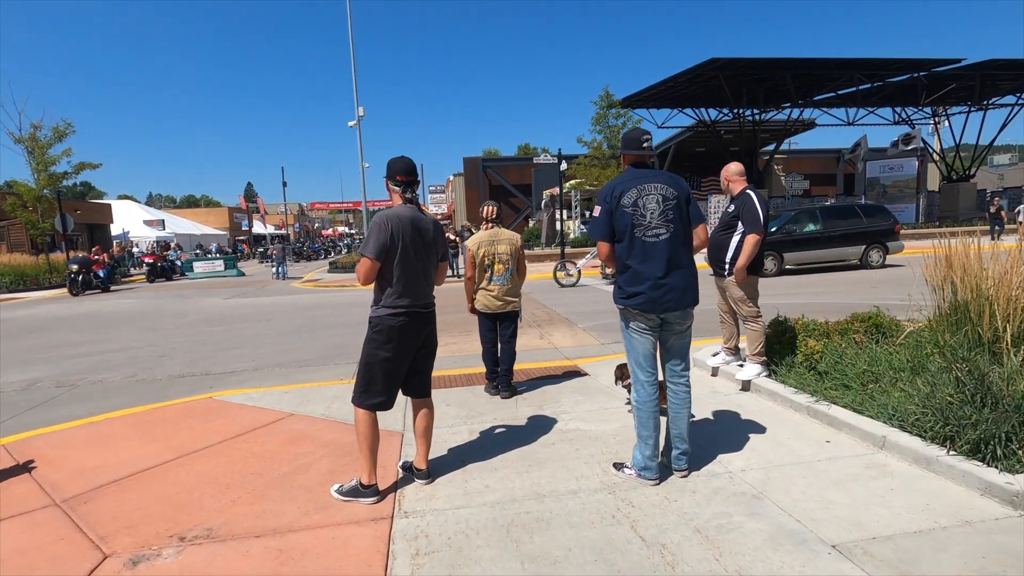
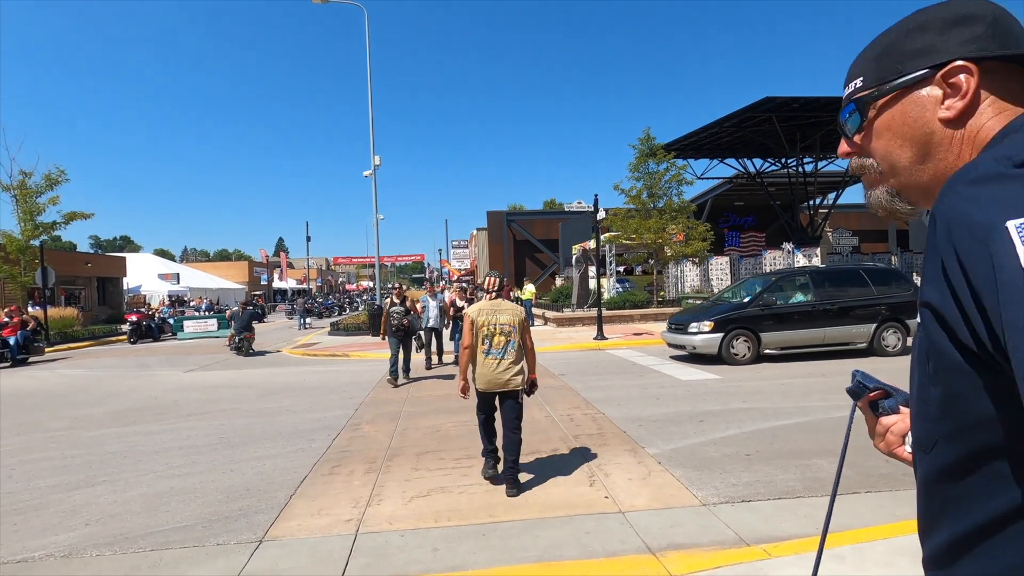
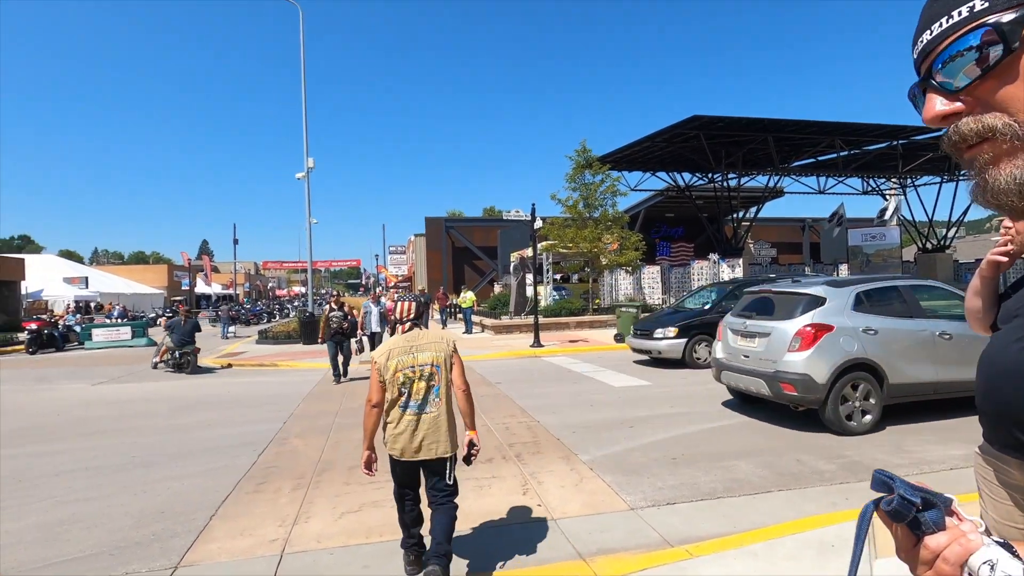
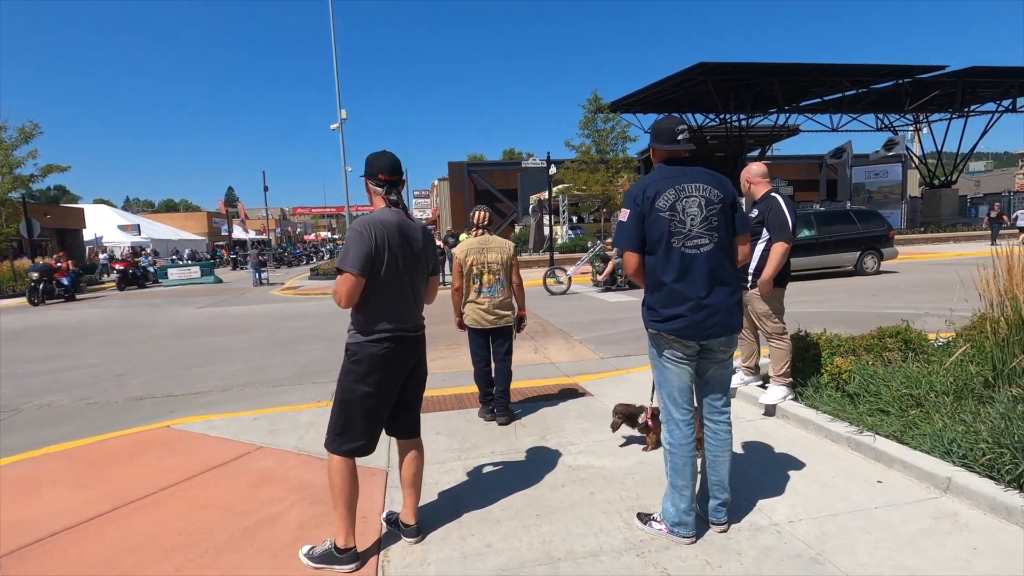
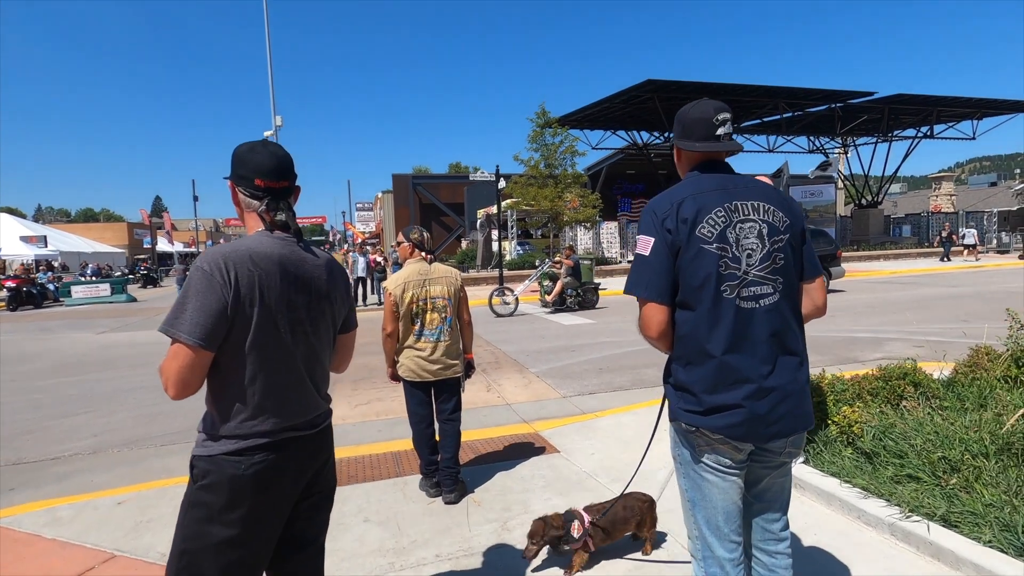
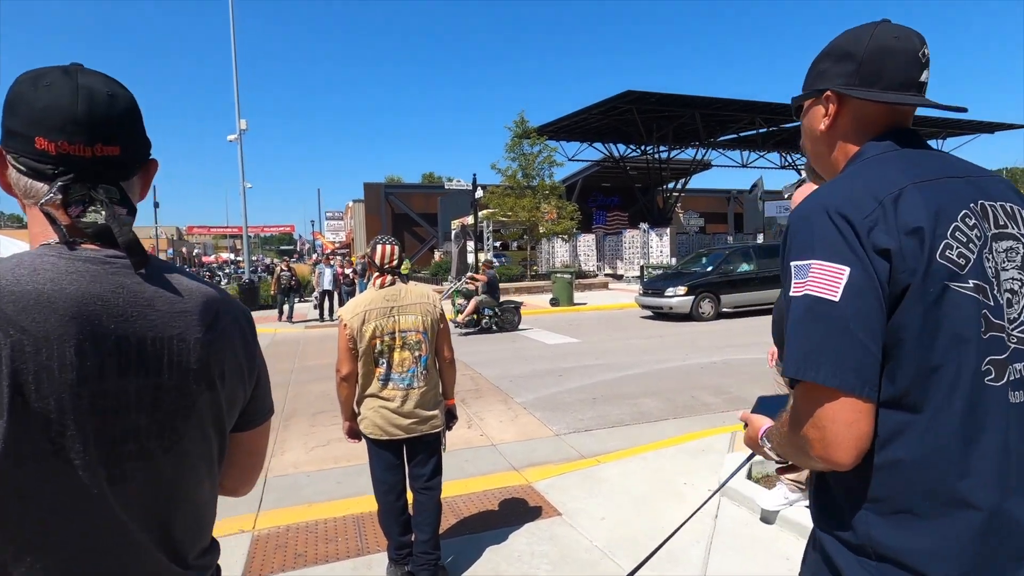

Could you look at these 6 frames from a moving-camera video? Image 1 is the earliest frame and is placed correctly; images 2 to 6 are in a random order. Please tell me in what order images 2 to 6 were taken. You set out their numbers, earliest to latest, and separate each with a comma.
4, 5, 6, 3, 2
